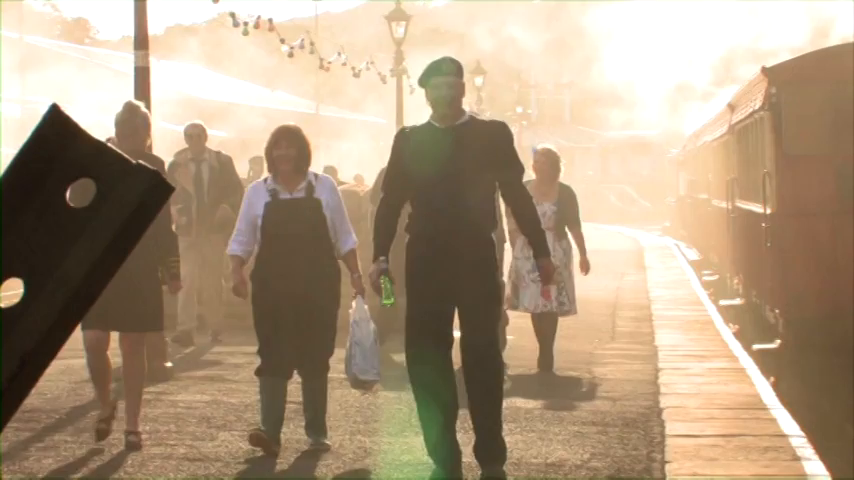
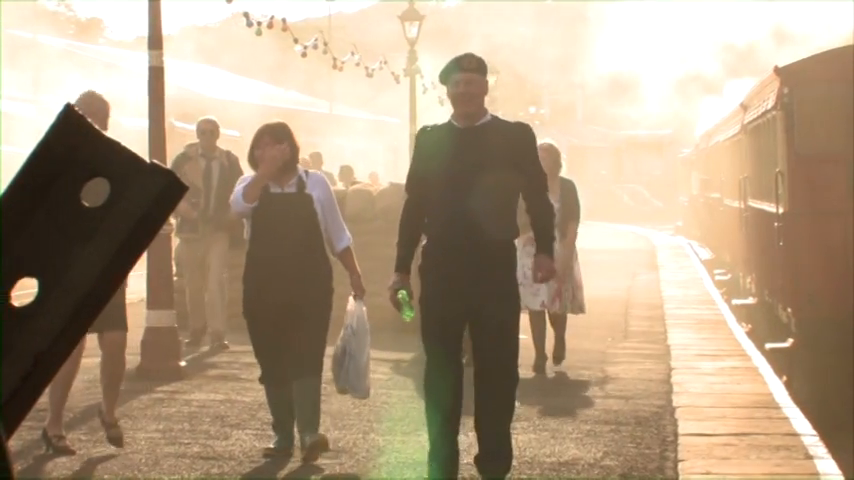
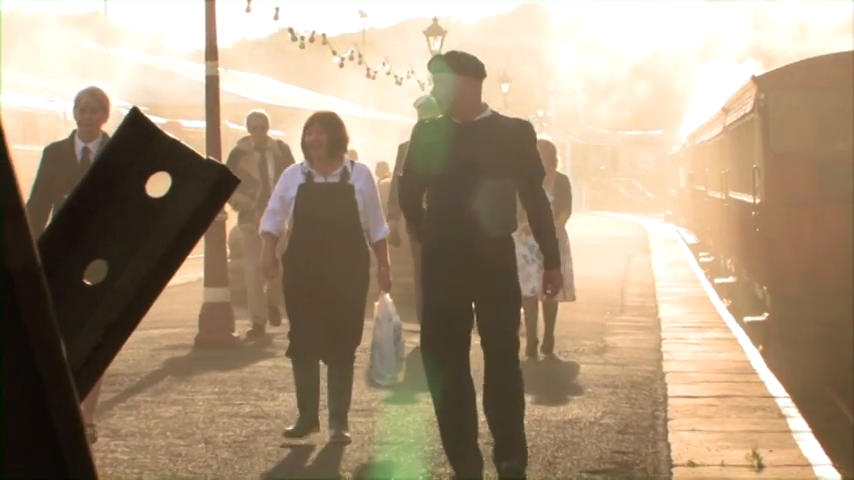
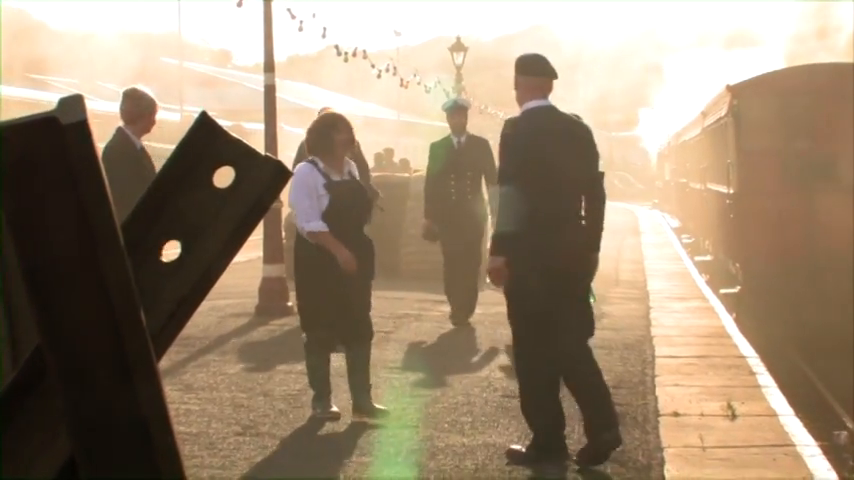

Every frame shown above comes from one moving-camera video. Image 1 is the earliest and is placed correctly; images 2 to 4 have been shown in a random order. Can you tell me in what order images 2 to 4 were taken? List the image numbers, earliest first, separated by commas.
2, 3, 4
